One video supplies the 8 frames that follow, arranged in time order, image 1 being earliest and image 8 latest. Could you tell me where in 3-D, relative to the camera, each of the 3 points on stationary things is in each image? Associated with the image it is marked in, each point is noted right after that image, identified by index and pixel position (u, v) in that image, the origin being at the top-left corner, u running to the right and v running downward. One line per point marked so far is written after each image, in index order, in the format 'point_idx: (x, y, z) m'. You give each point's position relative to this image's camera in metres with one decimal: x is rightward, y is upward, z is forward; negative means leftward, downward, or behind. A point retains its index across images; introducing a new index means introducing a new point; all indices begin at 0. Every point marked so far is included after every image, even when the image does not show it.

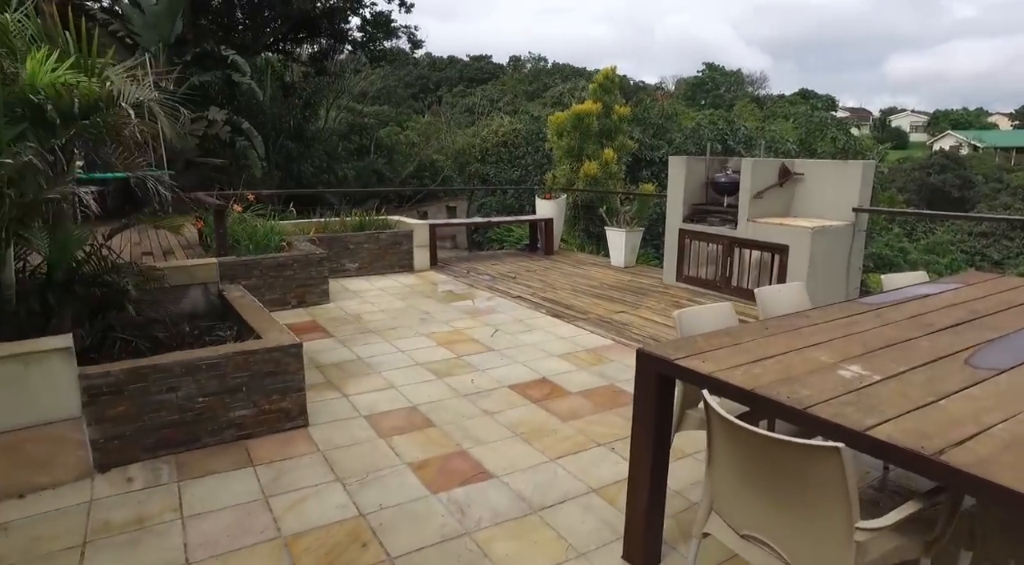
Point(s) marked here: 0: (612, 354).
0: (+0.6, -0.4, +3.4) m
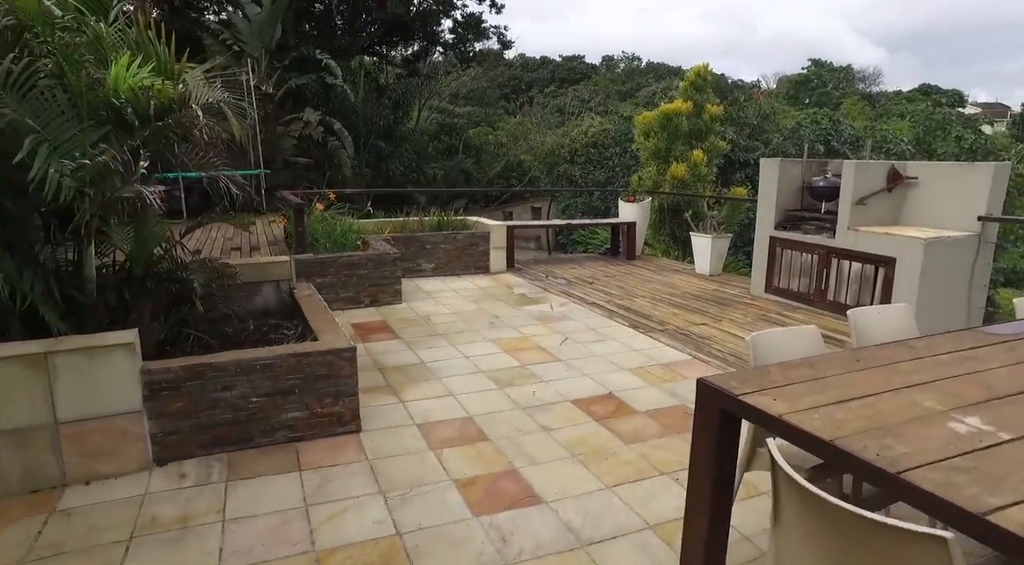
0: (+0.9, -0.5, +3.1) m
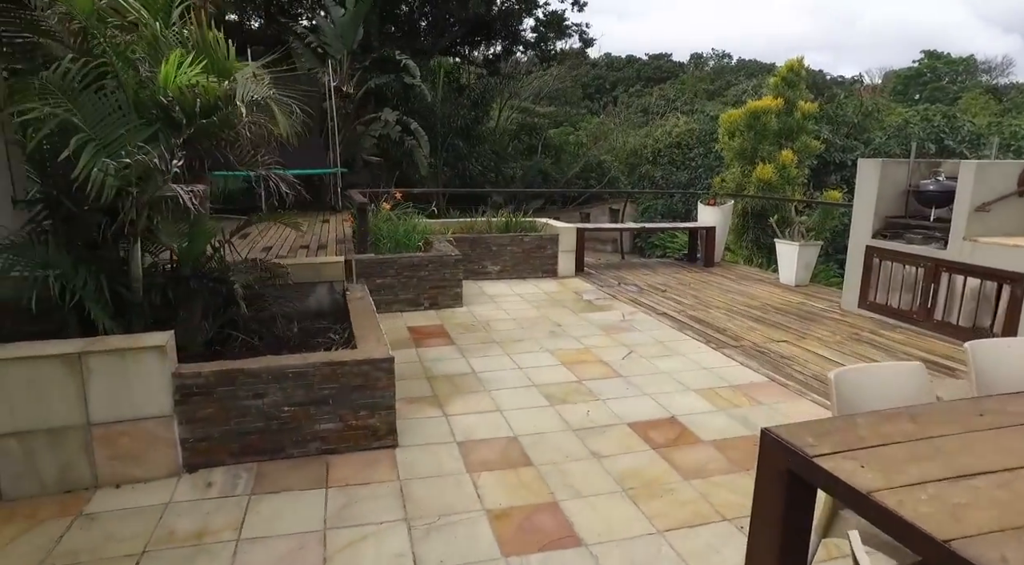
0: (+1.2, -0.5, +2.8) m
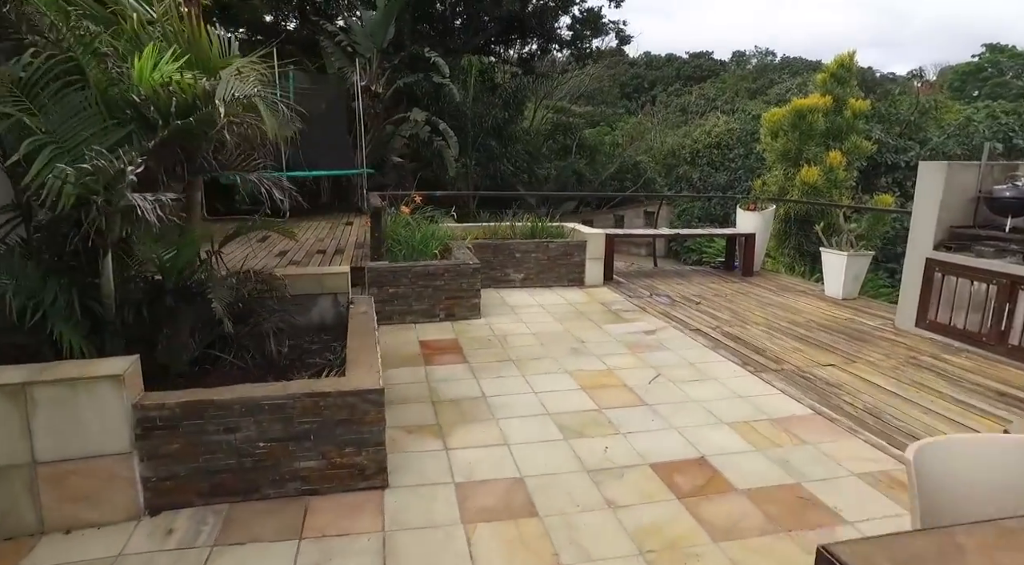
0: (+1.2, -0.6, +2.5) m
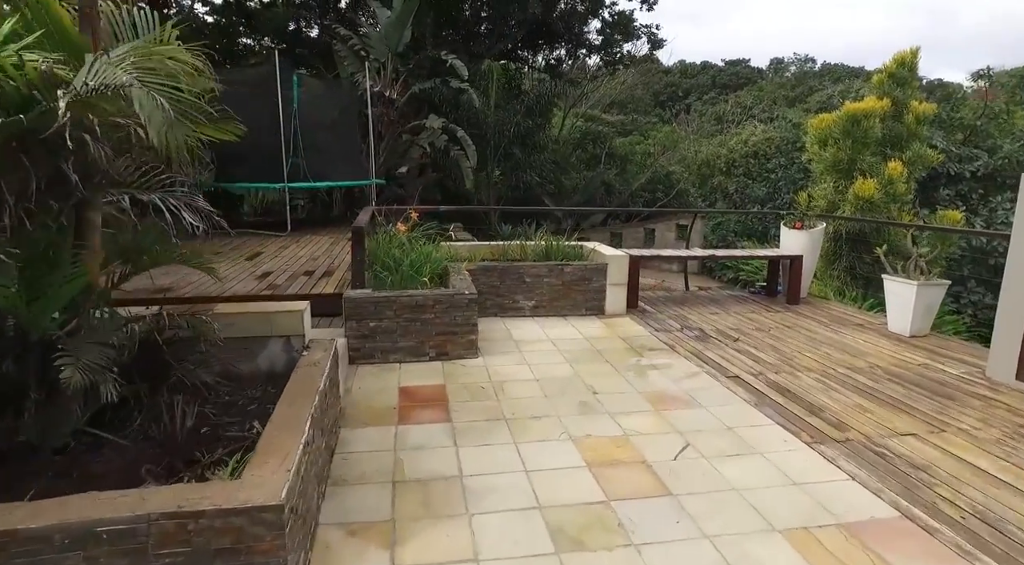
0: (+1.1, -0.8, +1.8) m
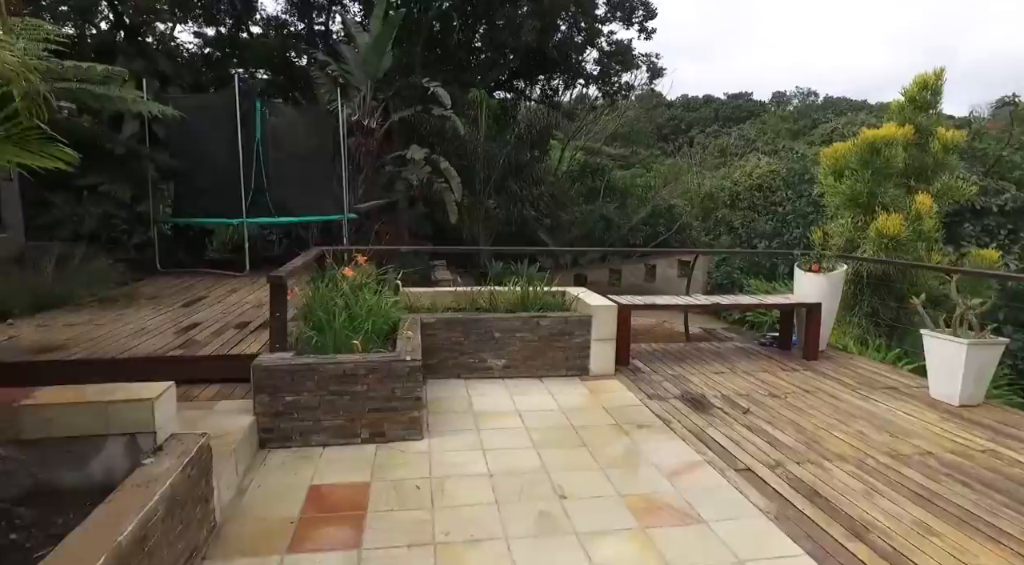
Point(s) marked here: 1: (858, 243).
0: (+0.9, -1.0, +1.1) m
1: (+3.0, +0.3, +5.3) m
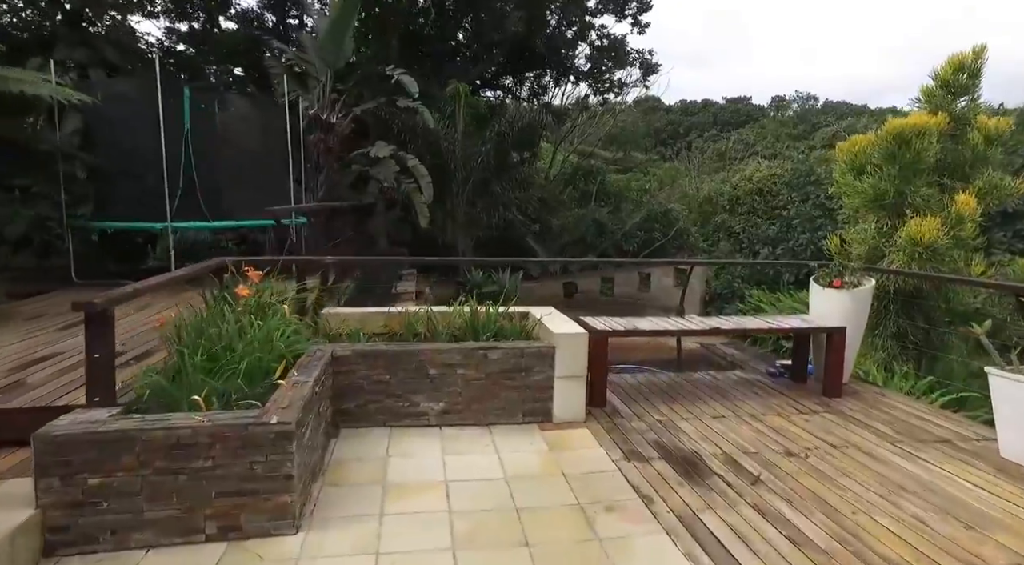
0: (+0.6, -1.1, +0.2) m
1: (+2.7, +0.2, +4.4) m
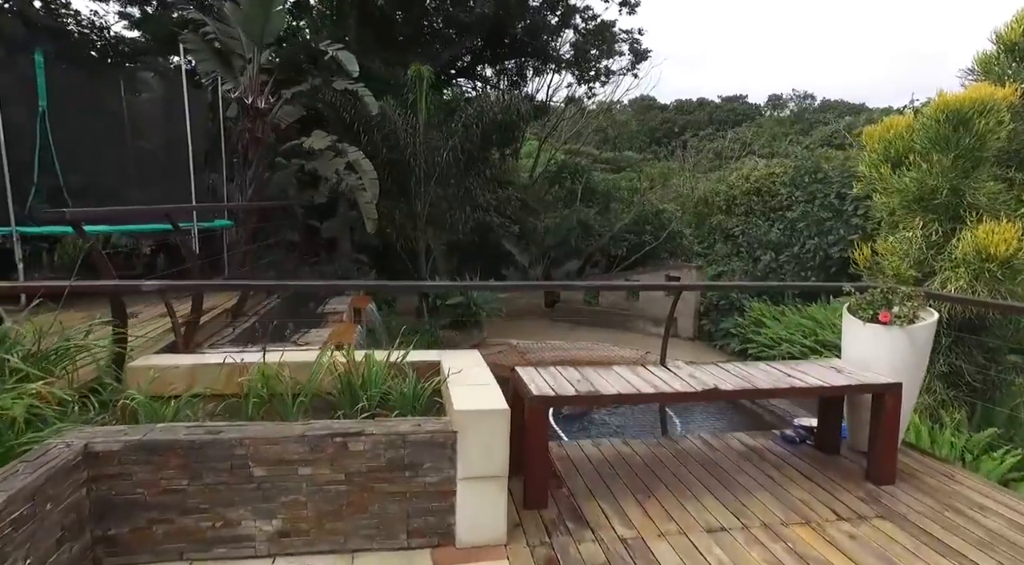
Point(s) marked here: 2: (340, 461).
0: (+0.3, -1.2, -0.9) m
1: (+2.3, +0.1, +3.3) m
2: (-0.5, -0.5, +1.8) m
